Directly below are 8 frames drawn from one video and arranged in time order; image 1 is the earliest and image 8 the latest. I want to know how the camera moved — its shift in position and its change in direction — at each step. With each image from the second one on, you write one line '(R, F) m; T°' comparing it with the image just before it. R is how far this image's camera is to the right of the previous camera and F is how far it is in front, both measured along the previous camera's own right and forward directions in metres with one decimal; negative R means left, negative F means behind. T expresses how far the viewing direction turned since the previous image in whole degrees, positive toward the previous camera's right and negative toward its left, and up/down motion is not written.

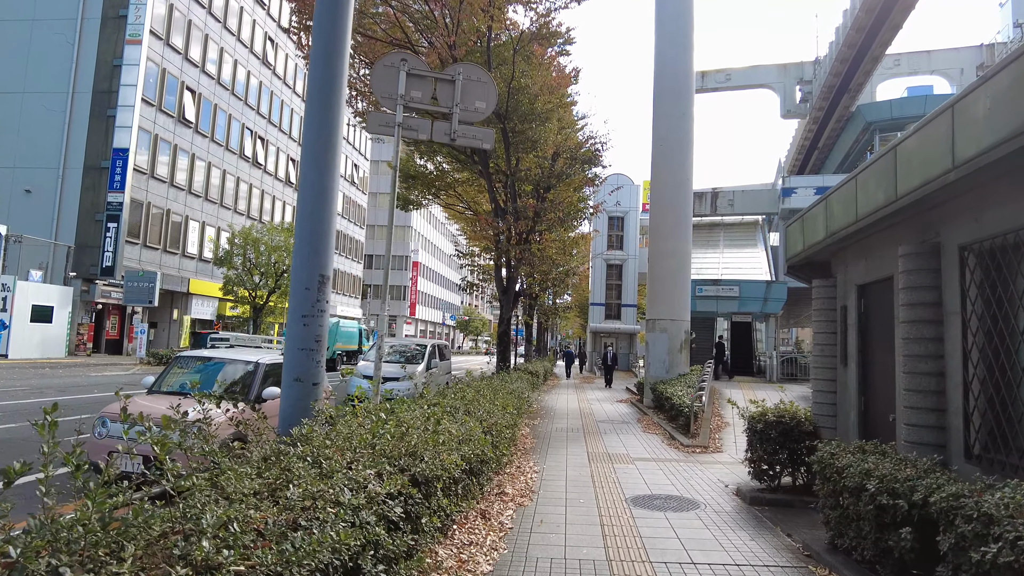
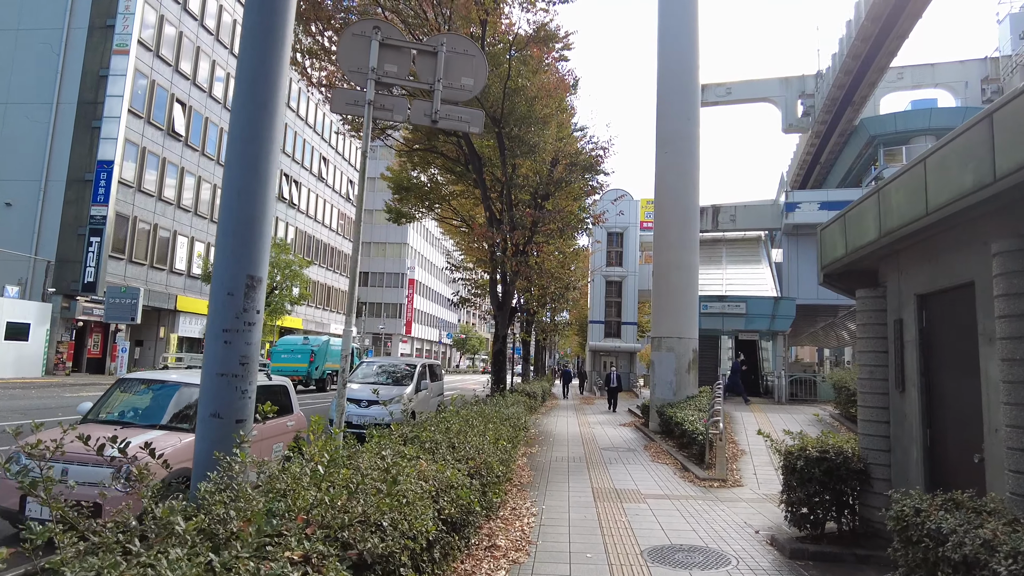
(0.0, +0.9) m; 0°
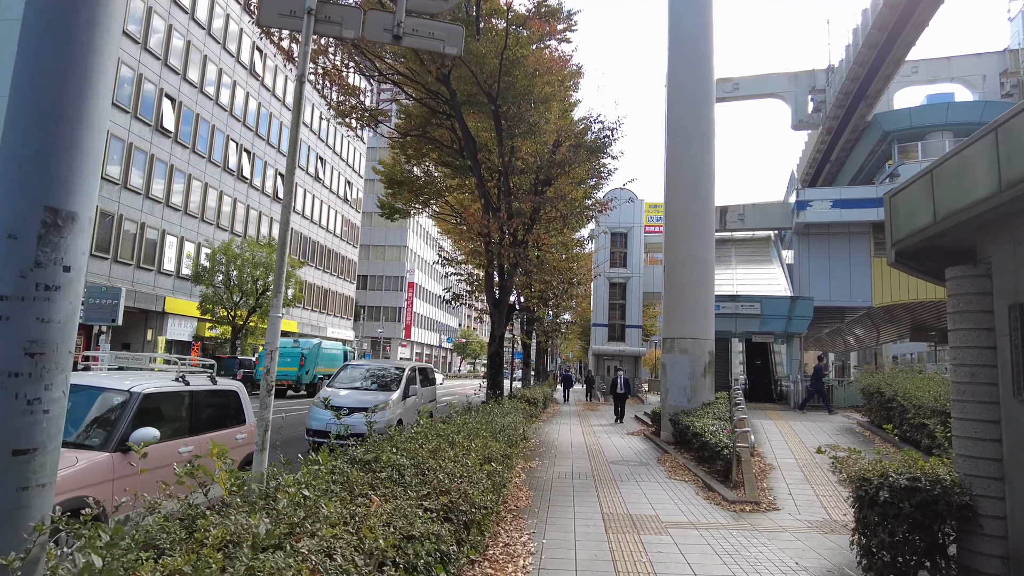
(+0.1, +1.2) m; 0°
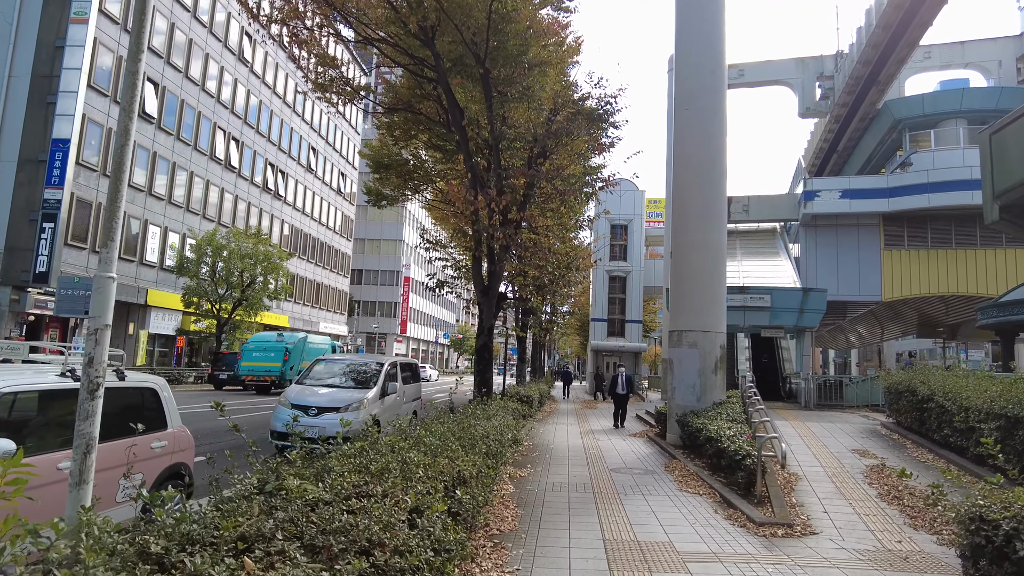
(+0.1, +1.2) m; 0°
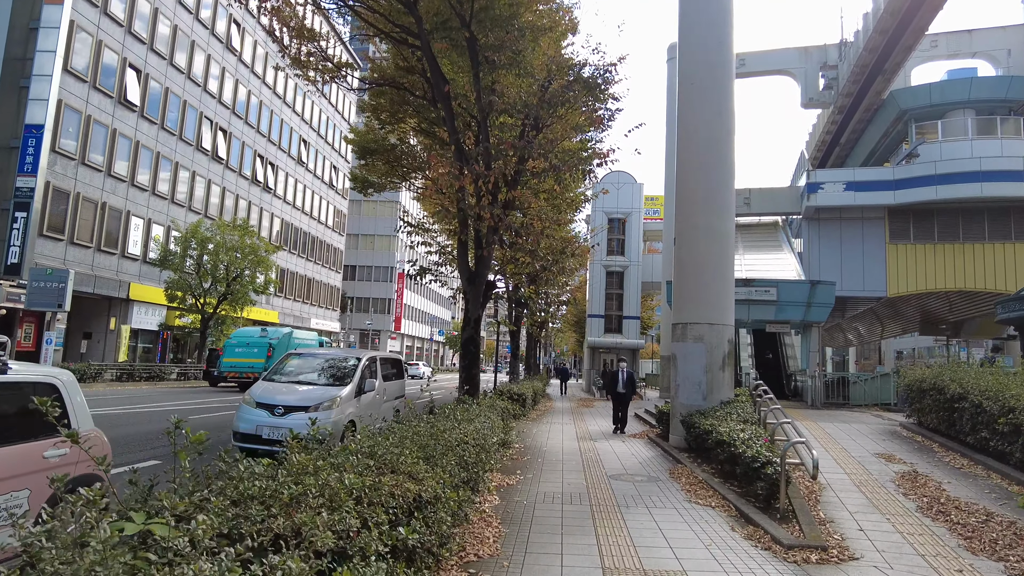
(+0.1, +0.9) m; 0°
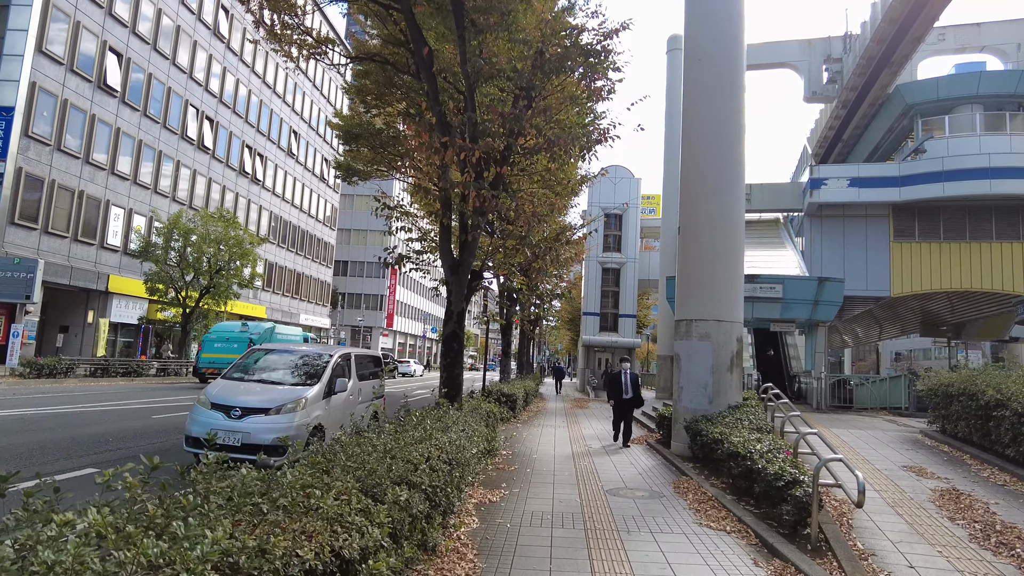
(+0.1, +1.0) m; 0°
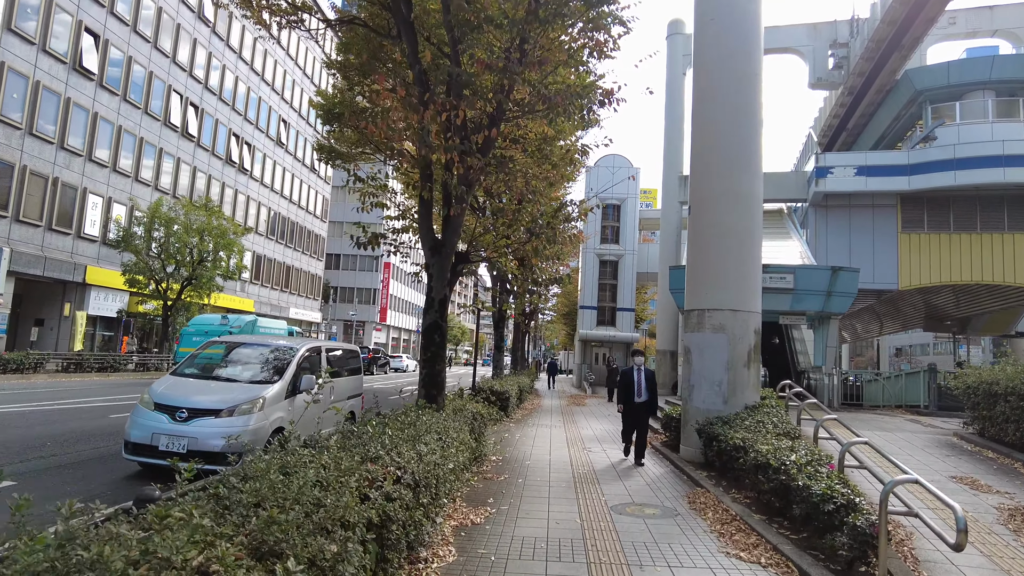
(+0.1, +1.1) m; 0°
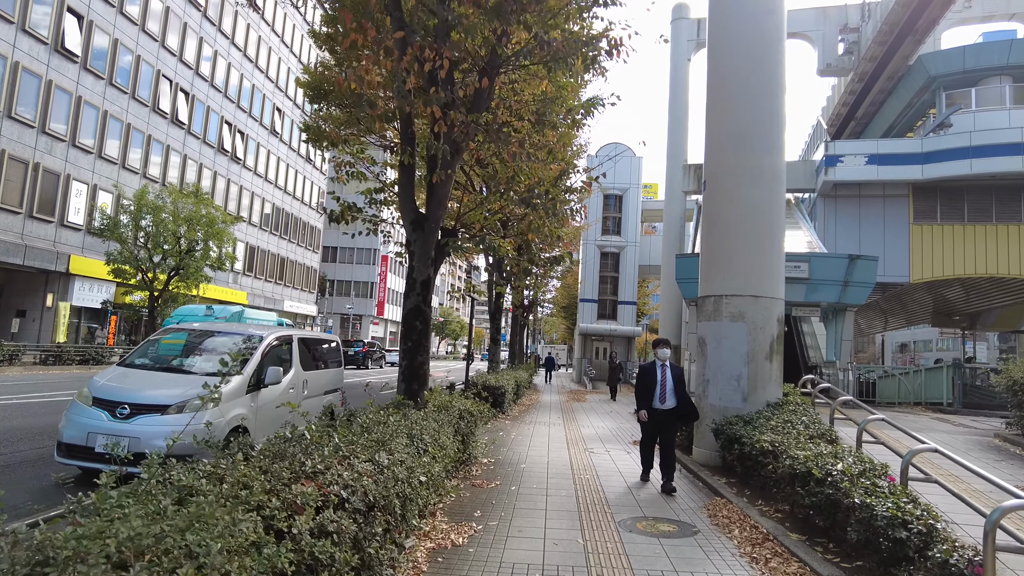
(+0.1, +0.9) m; 0°
